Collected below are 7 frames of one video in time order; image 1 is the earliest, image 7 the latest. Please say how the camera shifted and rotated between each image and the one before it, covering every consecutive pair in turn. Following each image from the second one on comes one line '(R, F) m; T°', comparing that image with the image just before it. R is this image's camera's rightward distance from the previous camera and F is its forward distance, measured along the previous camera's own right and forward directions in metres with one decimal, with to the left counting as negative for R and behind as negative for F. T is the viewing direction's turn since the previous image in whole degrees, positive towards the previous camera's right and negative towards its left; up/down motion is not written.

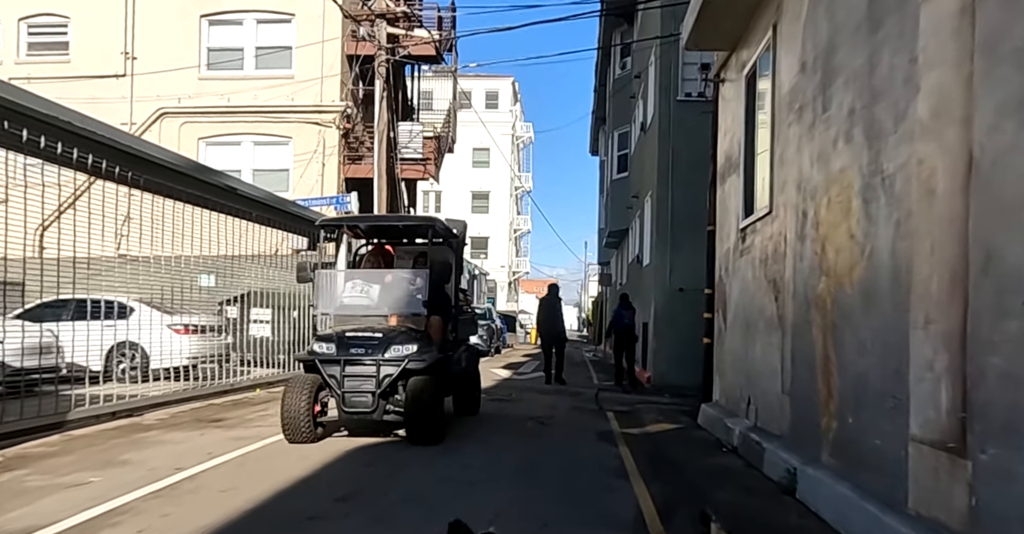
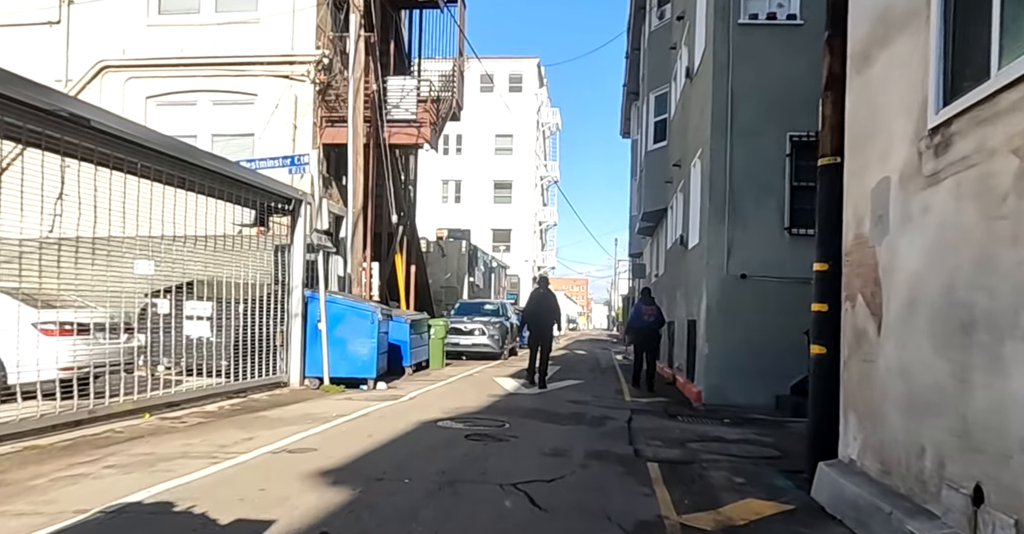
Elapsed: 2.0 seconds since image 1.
(+0.4, +3.9) m; -2°
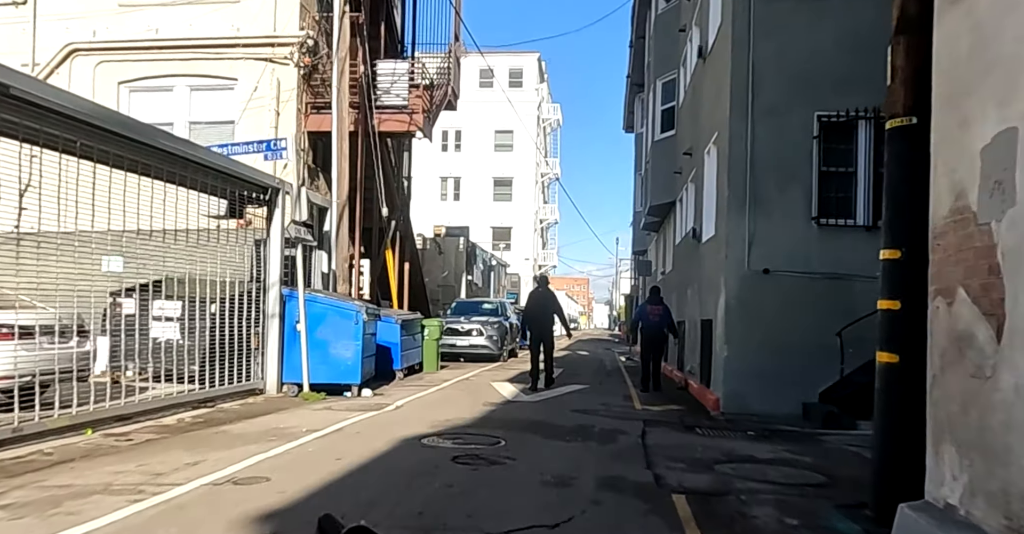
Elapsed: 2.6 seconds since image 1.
(0.0, +1.2) m; 0°
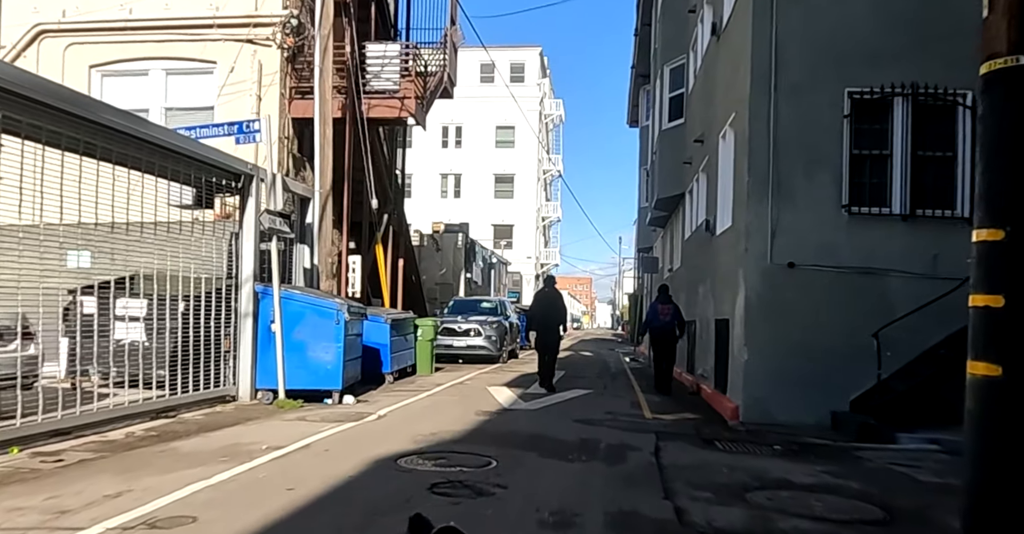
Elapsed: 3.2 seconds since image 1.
(+0.1, +1.1) m; 0°
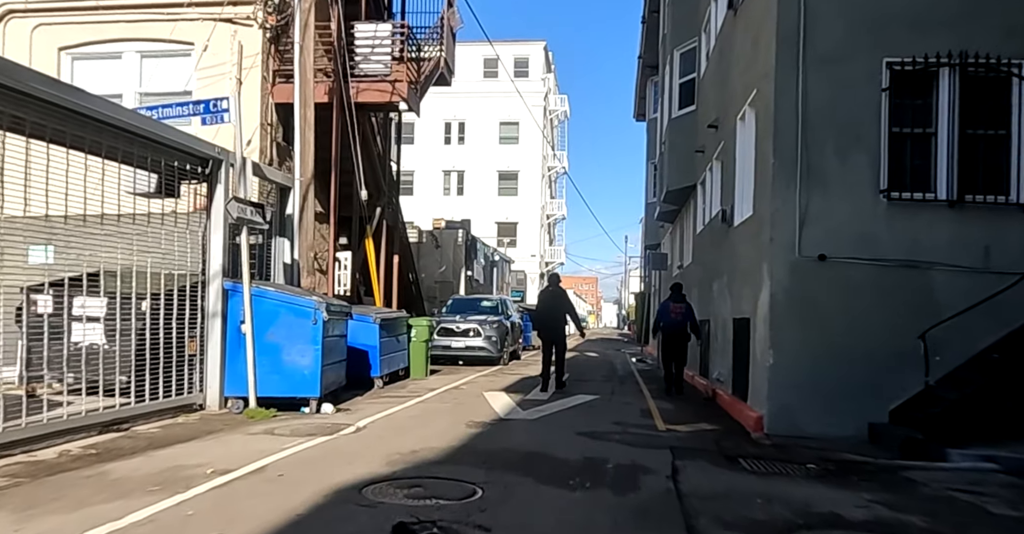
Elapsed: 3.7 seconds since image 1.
(+0.1, +1.1) m; 0°
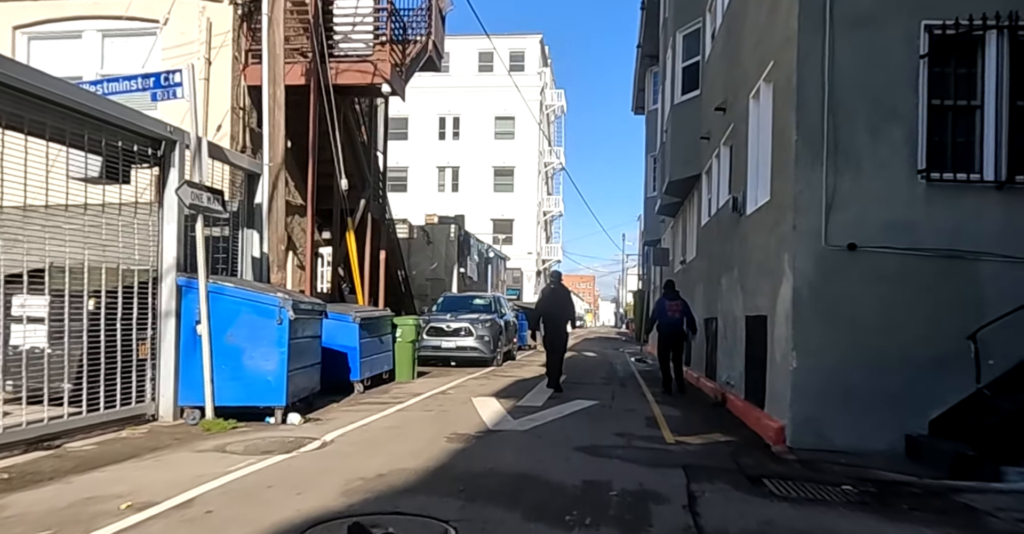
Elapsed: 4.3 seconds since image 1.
(+0.1, +1.0) m; 0°
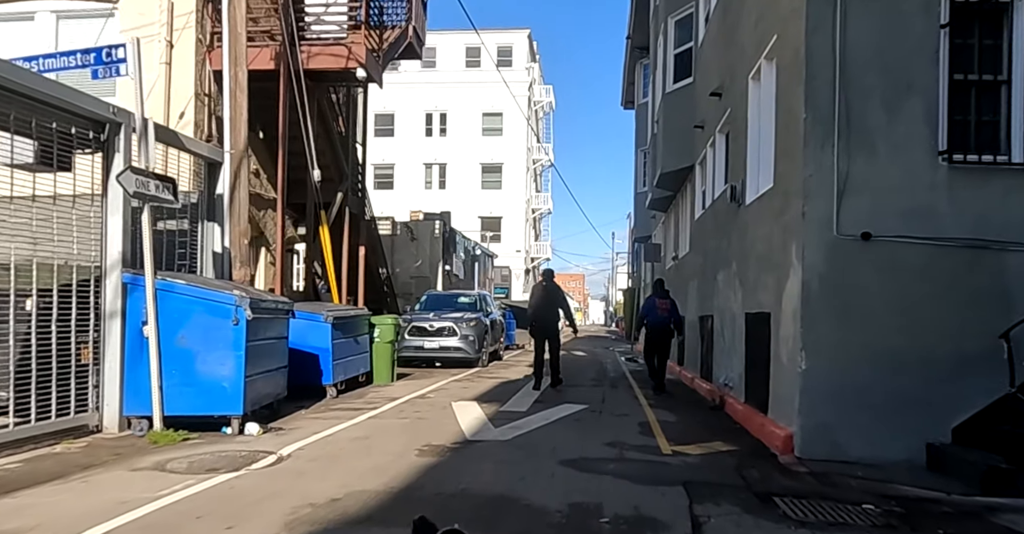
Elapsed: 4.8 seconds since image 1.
(+0.1, +0.8) m; +1°
